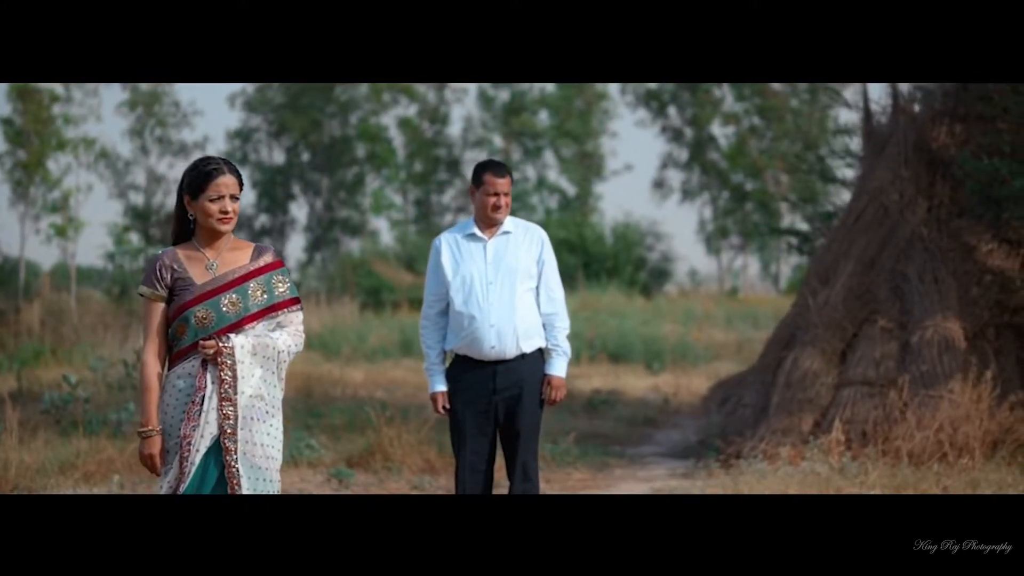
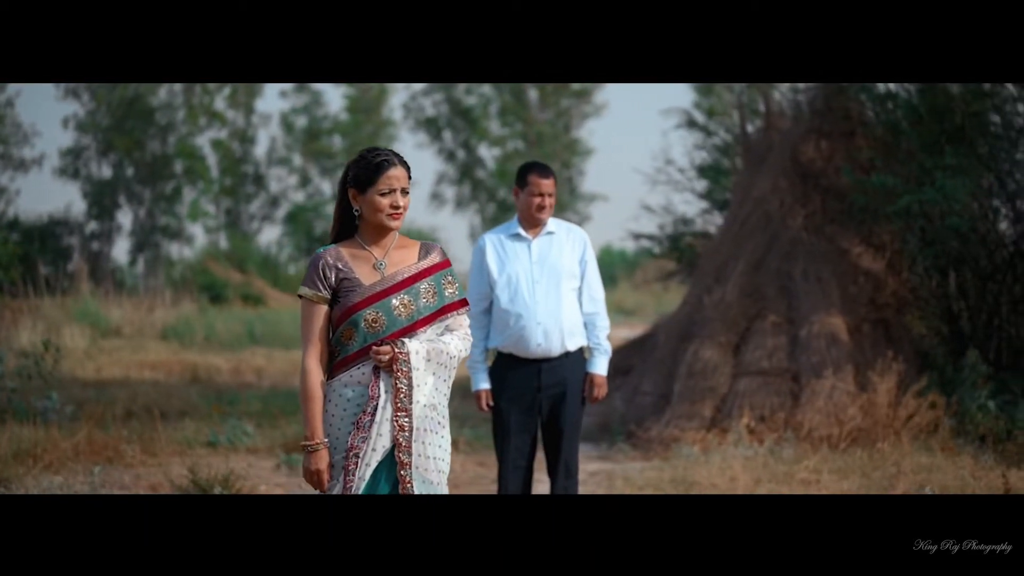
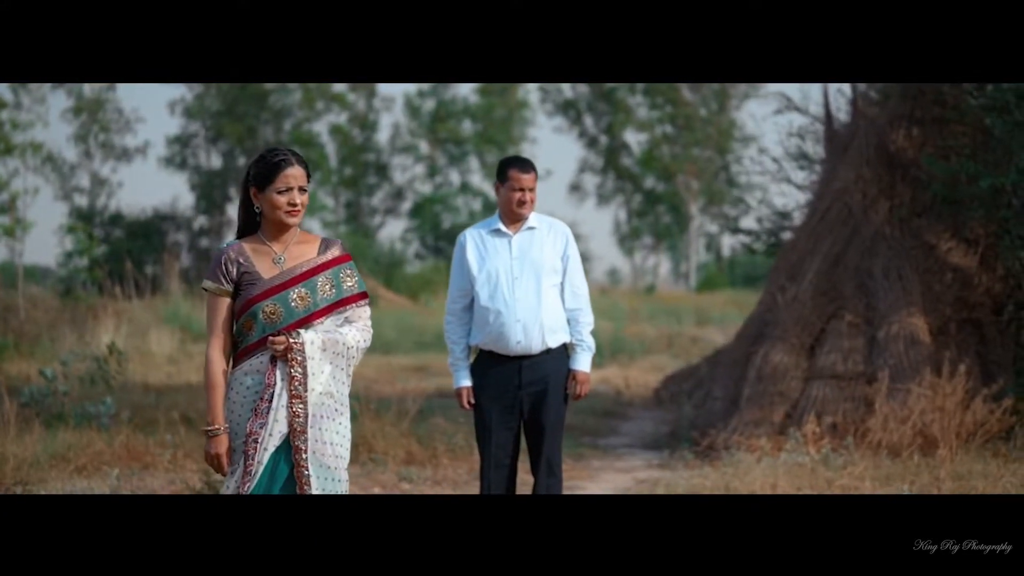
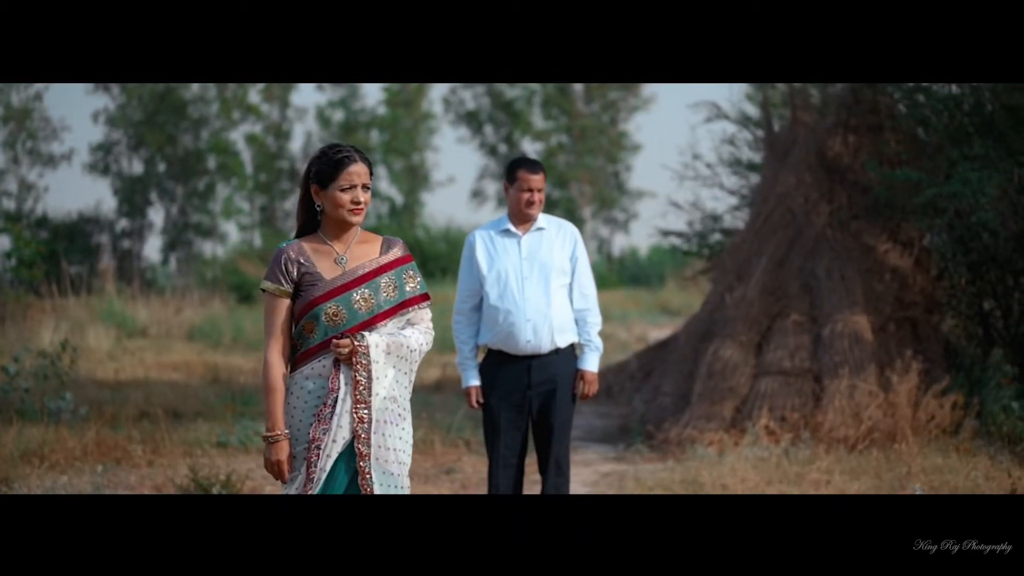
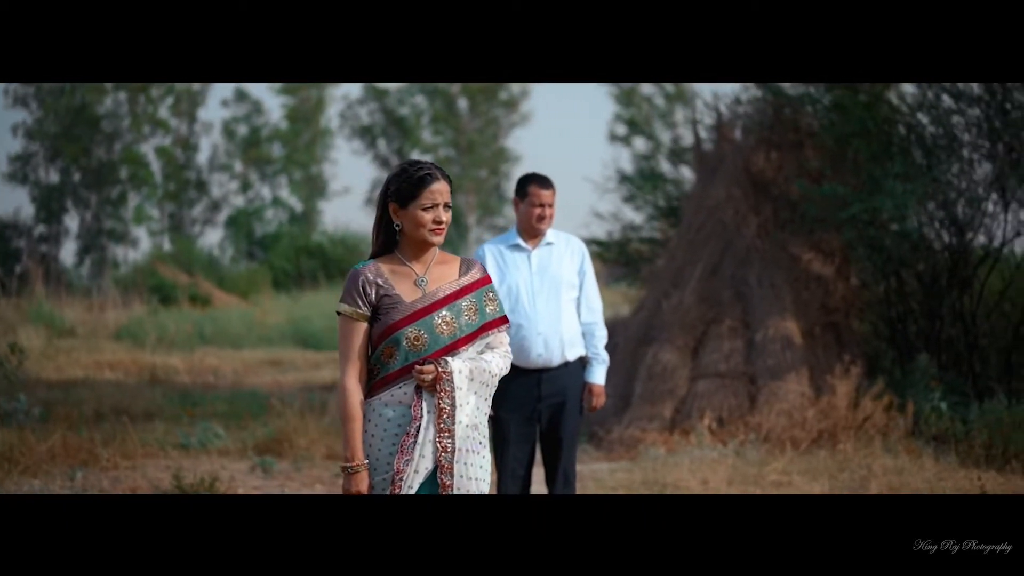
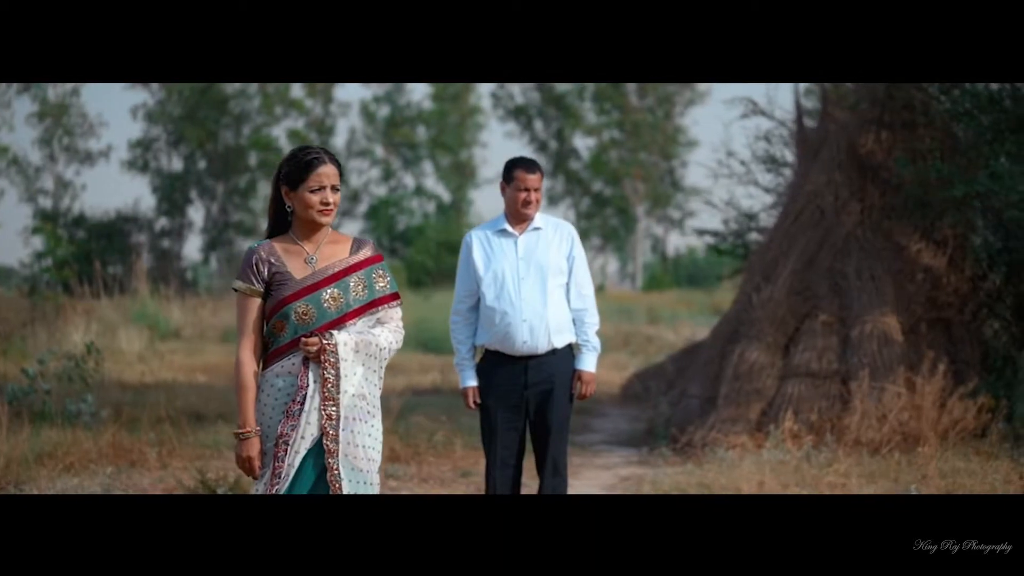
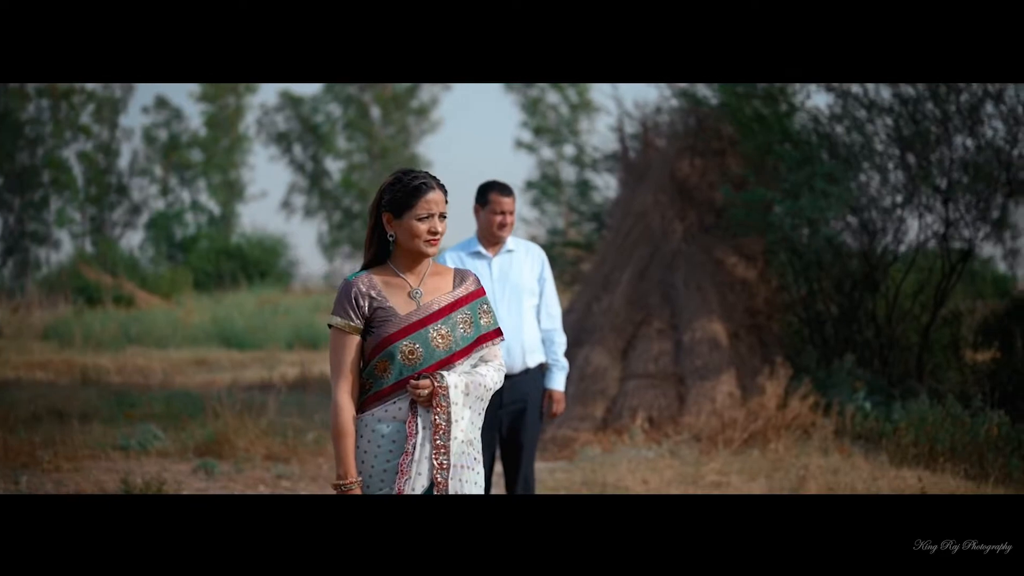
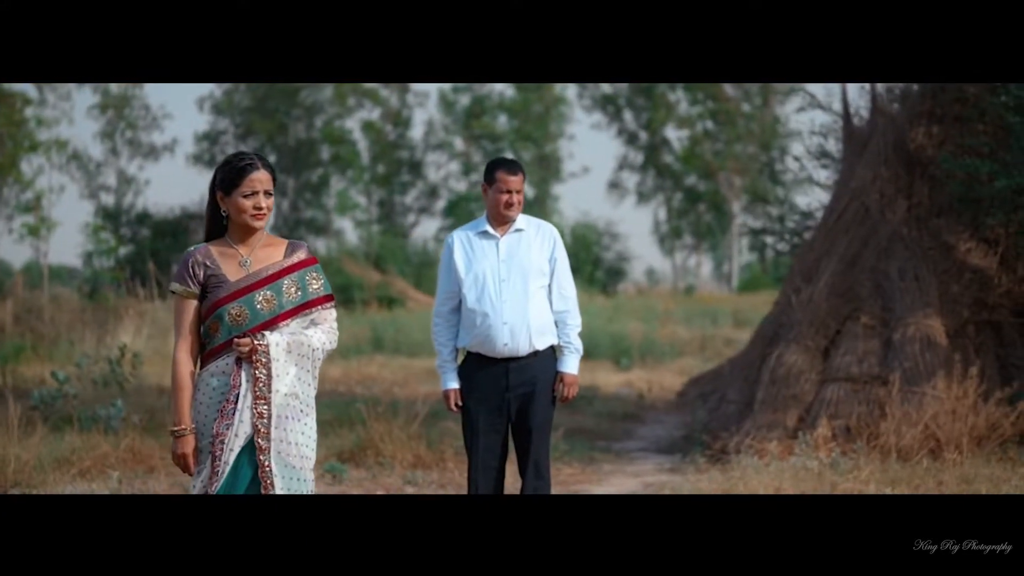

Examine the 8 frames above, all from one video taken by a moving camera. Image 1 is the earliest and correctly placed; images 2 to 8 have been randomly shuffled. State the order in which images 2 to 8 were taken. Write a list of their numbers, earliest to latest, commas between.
8, 3, 6, 4, 2, 5, 7
